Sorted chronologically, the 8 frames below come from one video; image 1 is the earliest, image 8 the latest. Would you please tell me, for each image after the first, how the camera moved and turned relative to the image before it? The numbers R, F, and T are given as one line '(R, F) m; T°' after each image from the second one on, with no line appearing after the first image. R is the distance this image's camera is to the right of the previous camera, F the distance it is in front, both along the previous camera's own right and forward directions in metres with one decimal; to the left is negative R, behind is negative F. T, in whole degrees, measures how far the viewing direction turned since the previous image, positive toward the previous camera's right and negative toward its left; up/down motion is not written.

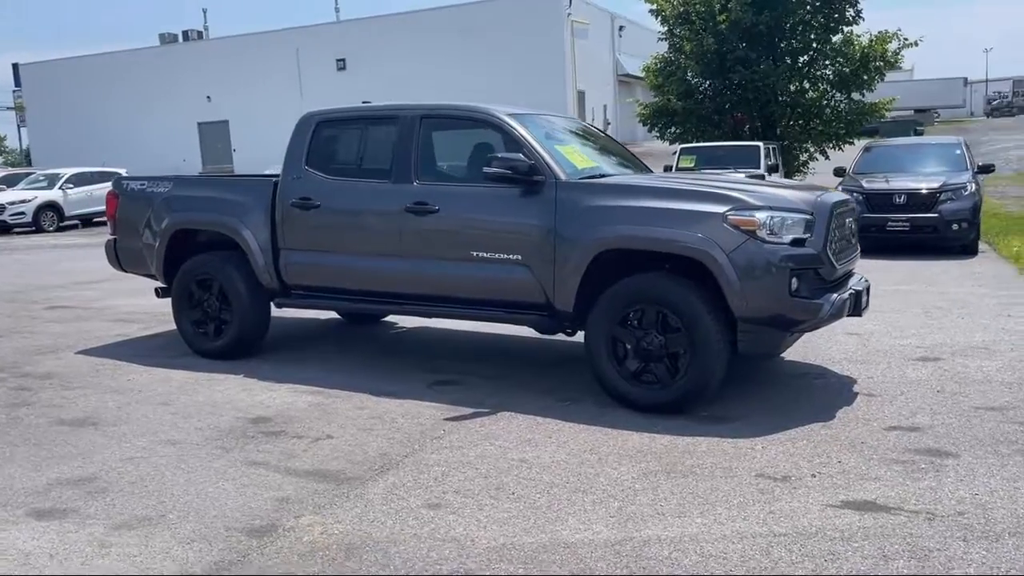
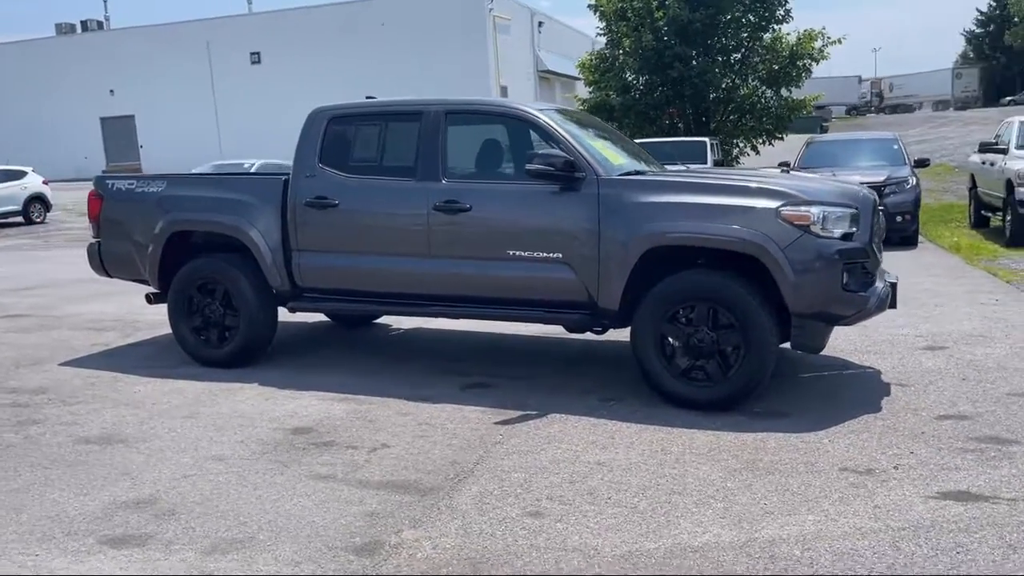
(-1.0, +0.2) m; +6°
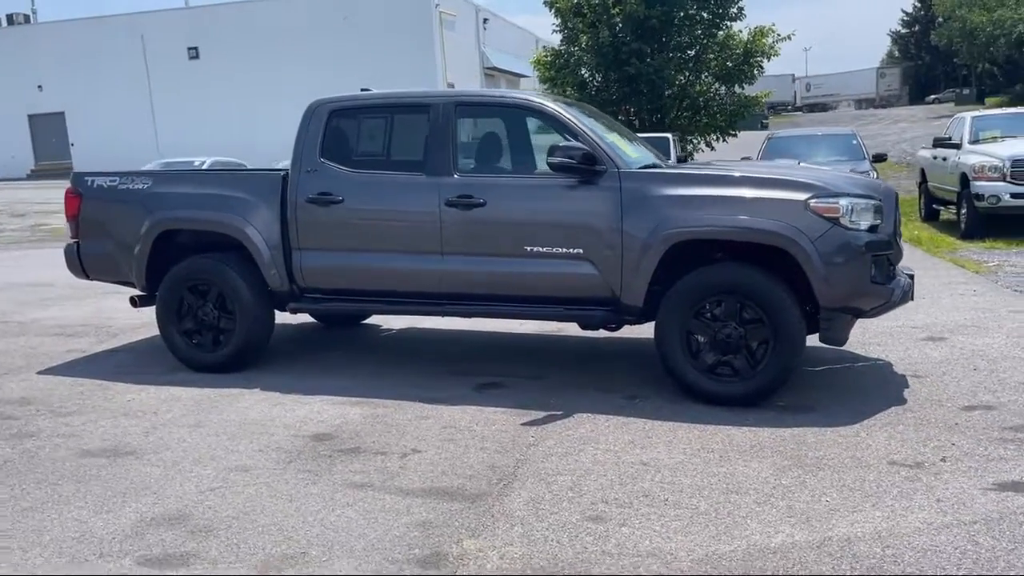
(-0.6, +0.2) m; +4°
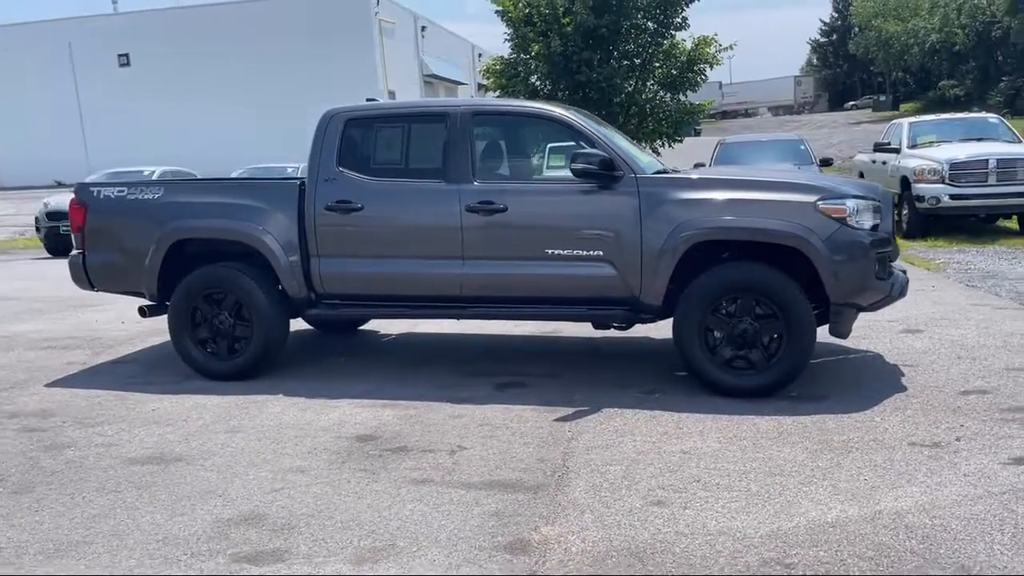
(-0.7, -0.2) m; +4°
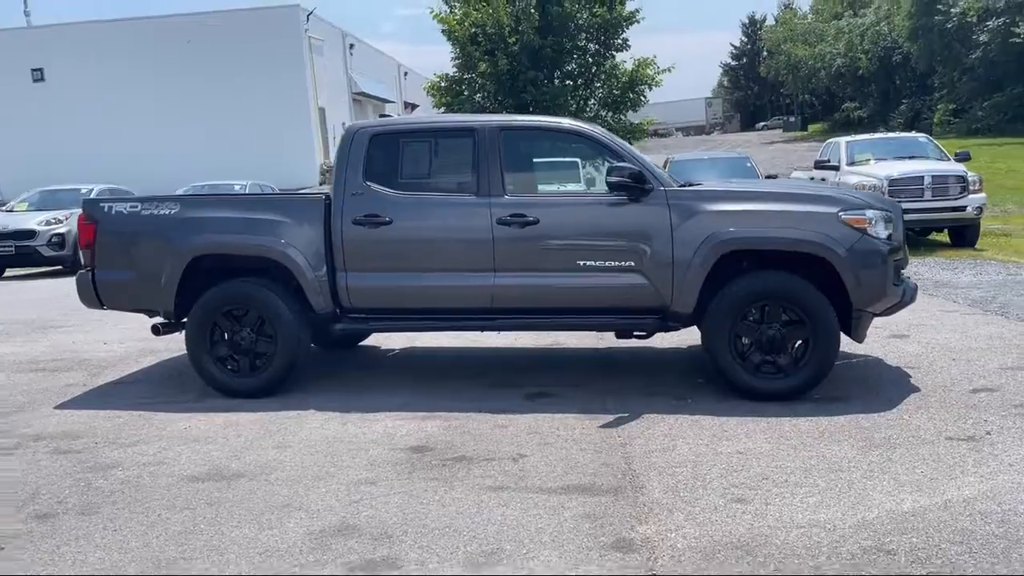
(-0.9, -0.1) m; +5°
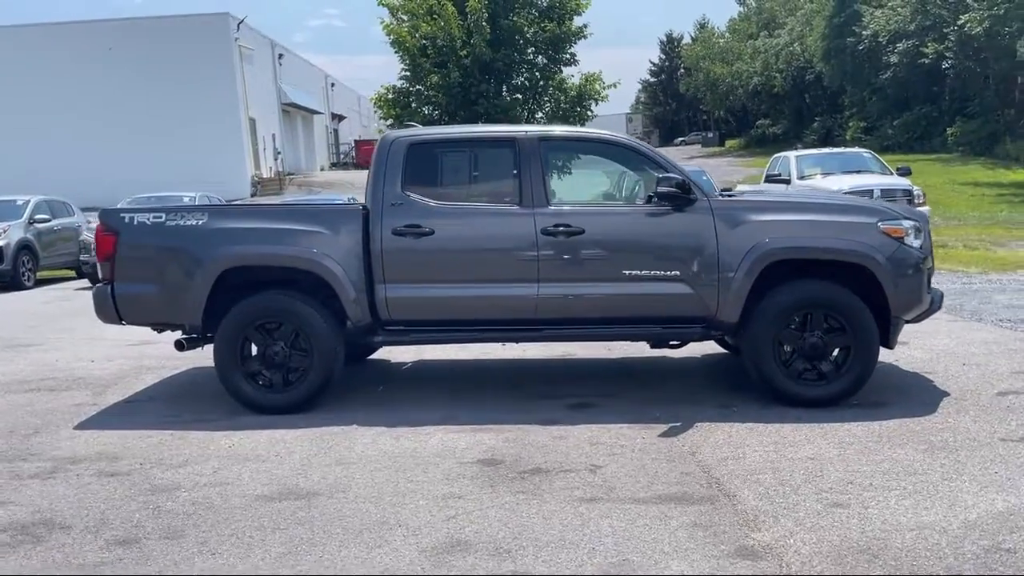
(-1.0, +0.1) m; +5°
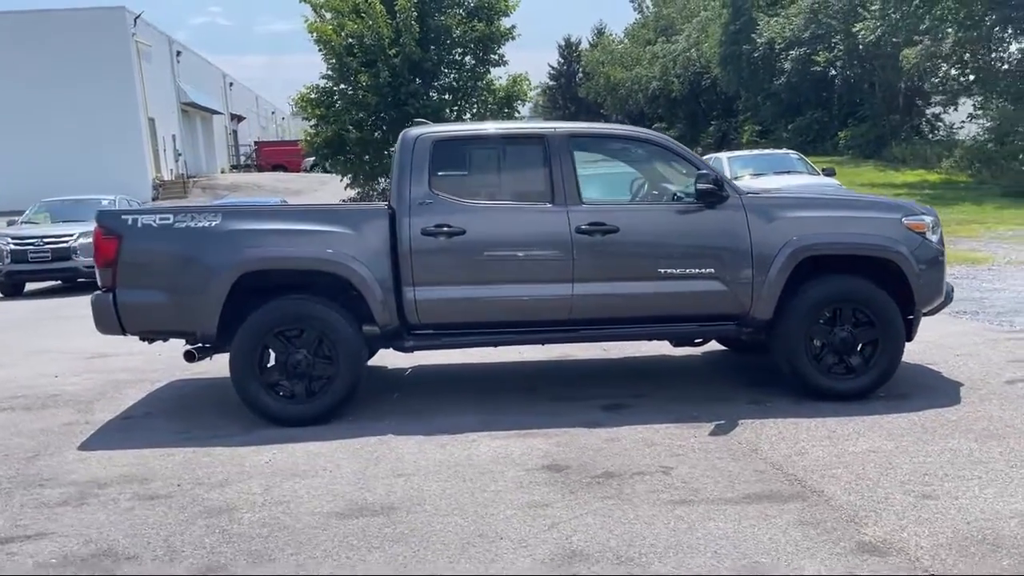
(-1.1, +0.3) m; +7°
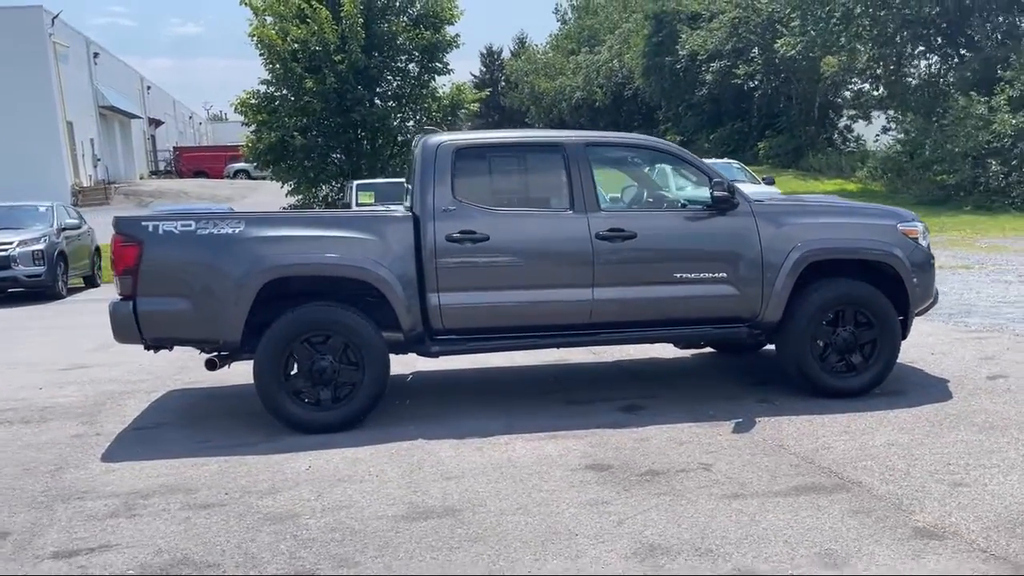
(-0.8, -0.1) m; +5°
